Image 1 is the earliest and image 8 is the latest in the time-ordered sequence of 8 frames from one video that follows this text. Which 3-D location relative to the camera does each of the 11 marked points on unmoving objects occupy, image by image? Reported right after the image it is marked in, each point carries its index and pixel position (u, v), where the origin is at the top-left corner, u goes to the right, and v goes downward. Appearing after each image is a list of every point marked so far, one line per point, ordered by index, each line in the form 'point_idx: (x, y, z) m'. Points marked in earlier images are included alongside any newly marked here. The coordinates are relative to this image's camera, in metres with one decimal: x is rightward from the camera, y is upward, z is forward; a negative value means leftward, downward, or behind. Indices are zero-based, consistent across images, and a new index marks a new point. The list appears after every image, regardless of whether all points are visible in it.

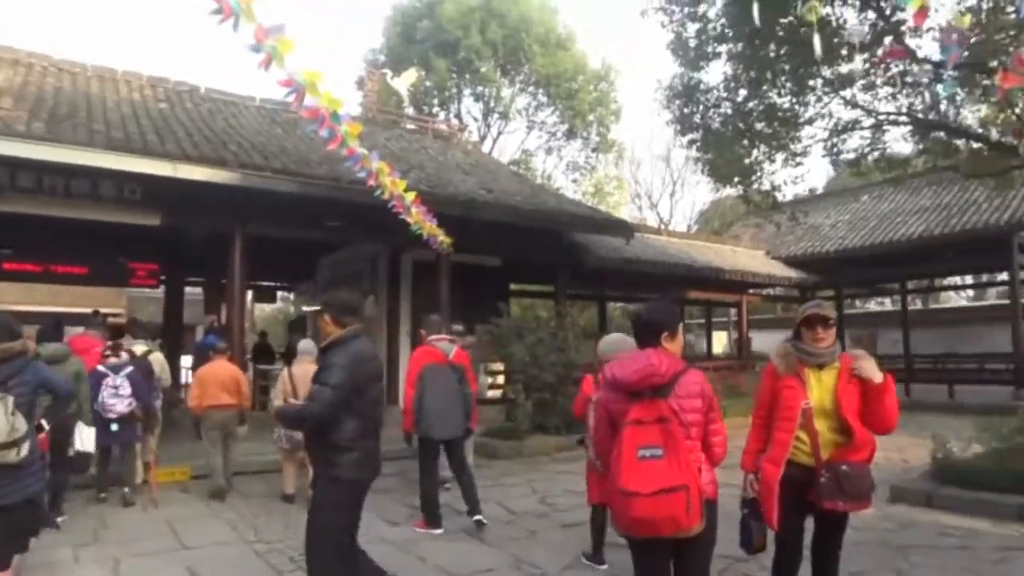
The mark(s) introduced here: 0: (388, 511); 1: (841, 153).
0: (-1.1, -2.1, +6.4) m
1: (+4.5, +1.8, +9.4) m
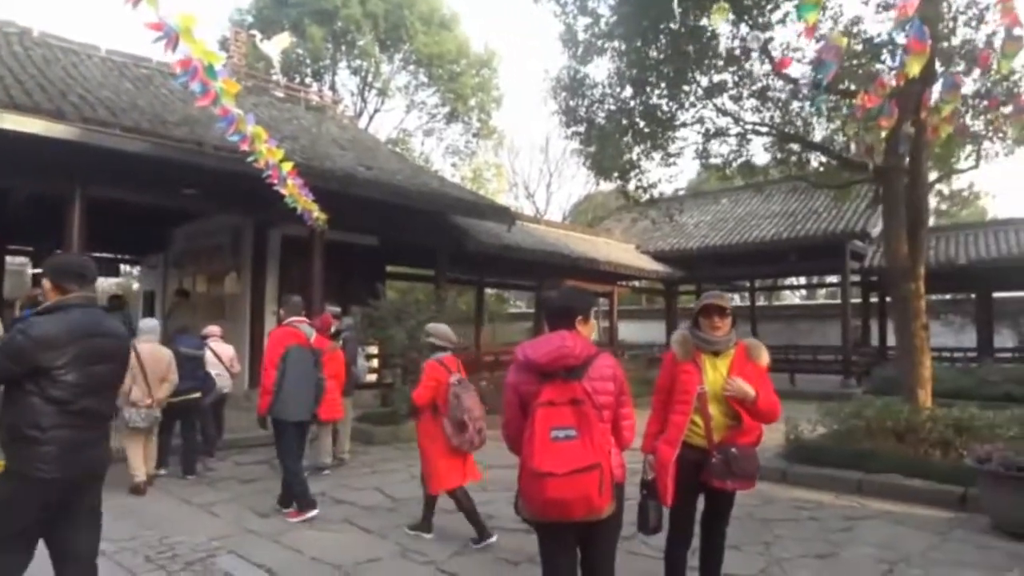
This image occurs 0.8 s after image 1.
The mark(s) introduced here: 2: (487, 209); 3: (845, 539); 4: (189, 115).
0: (-2.2, -1.9, +5.9) m
1: (+2.9, +1.9, +9.9) m
2: (-0.3, +1.2, +10.5) m
3: (+2.3, -1.7, +4.7) m
4: (-4.1, +2.2, +8.7) m
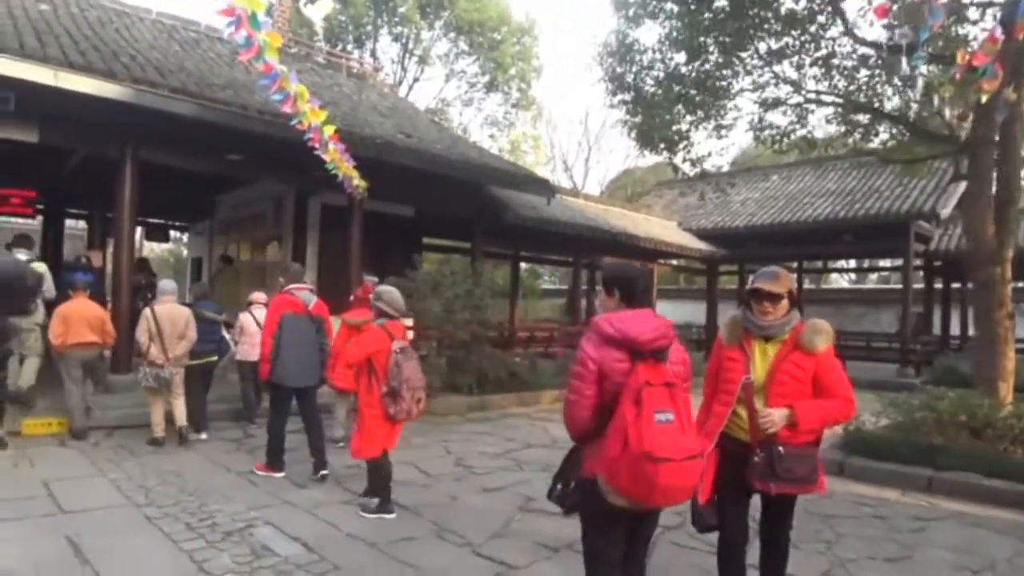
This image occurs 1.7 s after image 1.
0: (-1.9, -1.6, +5.8) m
1: (+3.5, +2.2, +9.4) m
2: (+0.3, +1.6, +10.1) m
3: (+2.6, -1.6, +4.4) m
4: (-3.5, +2.6, +8.5) m
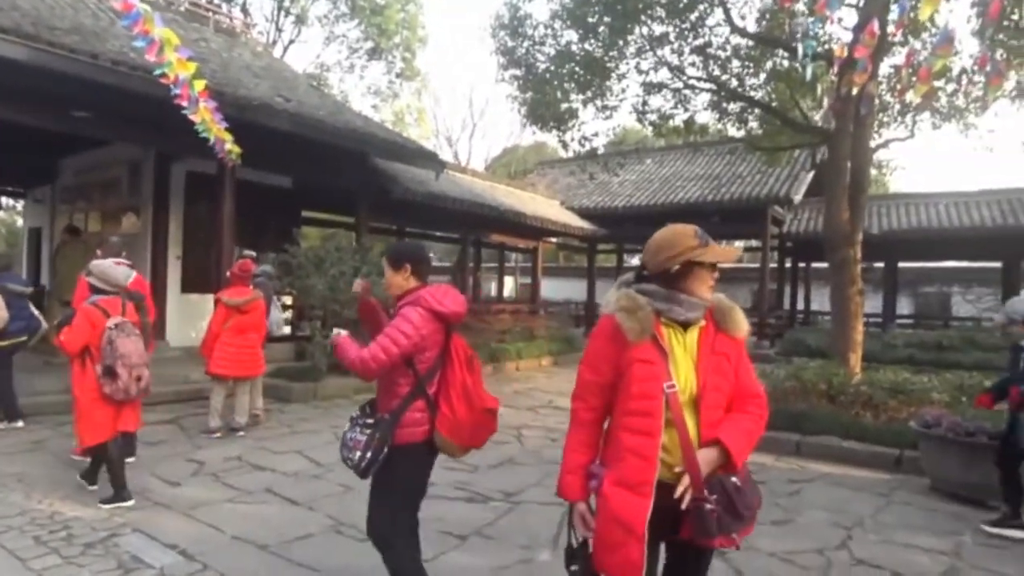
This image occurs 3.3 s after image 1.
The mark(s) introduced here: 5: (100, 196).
0: (-2.7, -1.4, +5.3) m
1: (+1.9, +2.5, +9.7) m
2: (-1.3, +1.9, +9.9) m
3: (+2.0, -1.5, +4.7) m
4: (-4.7, +2.9, +7.5) m
5: (-6.0, +1.3, +9.9) m
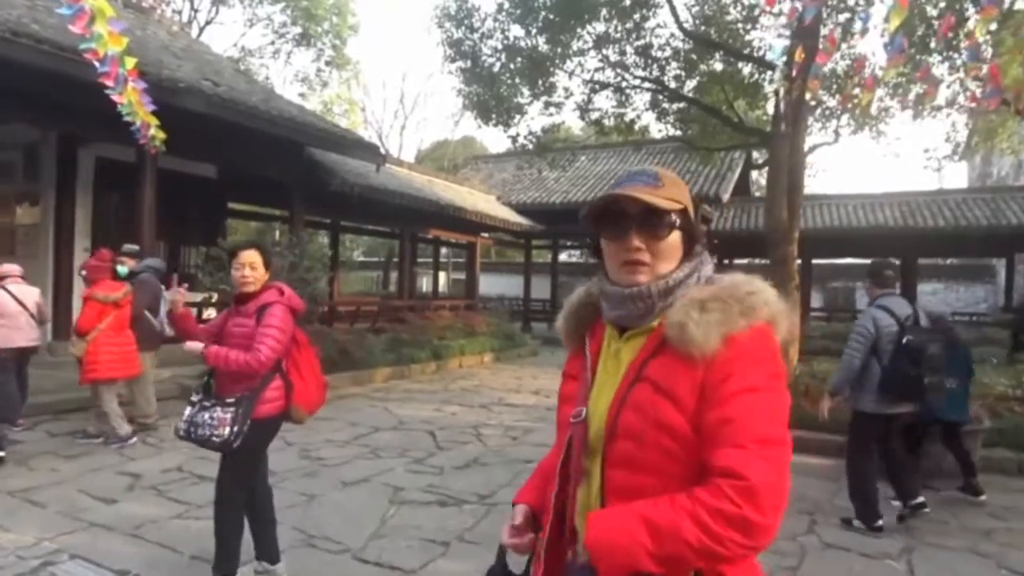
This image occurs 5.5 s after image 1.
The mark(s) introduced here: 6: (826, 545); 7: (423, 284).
0: (-2.9, -1.4, +4.8) m
1: (+1.1, +2.6, +9.7) m
2: (-2.1, +2.0, +9.5) m
3: (+1.8, -1.4, +4.8) m
4: (-5.2, +2.9, +6.7) m
5: (-6.8, +1.3, +9.0) m
6: (+1.8, -1.5, +4.0) m
7: (-2.5, +0.1, +18.6) m
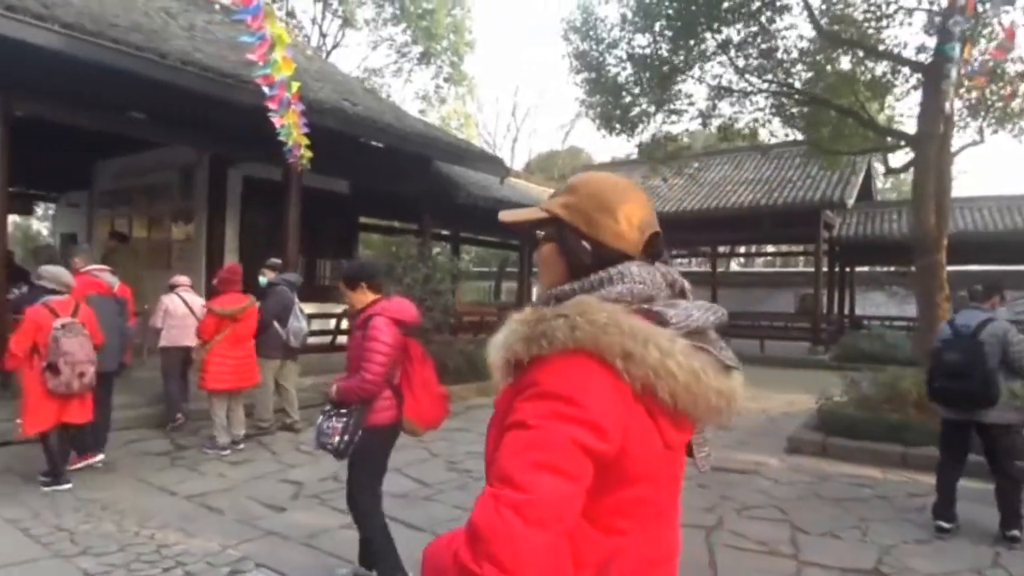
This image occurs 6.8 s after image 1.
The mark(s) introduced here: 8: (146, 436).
0: (-1.8, -1.5, +5.1) m
1: (+2.8, +2.4, +9.5) m
2: (-0.4, +1.8, +9.7) m
3: (+2.8, -1.5, +4.5) m
4: (-3.9, +2.8, +7.4) m
5: (-5.1, +1.2, +9.8) m
6: (+2.8, -1.6, +3.6) m
7: (+0.4, -0.2, +18.8) m
8: (-3.4, -1.4, +6.4) m
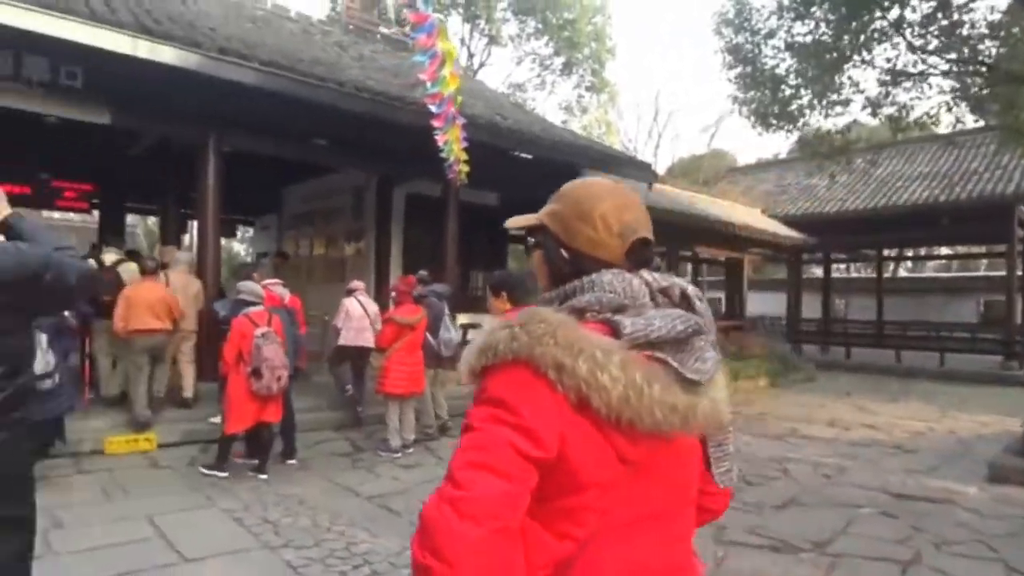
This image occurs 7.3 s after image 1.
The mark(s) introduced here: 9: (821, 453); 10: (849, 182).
0: (-0.6, -1.5, +5.3) m
1: (+4.8, +2.3, +8.7) m
2: (+1.7, +1.7, +9.5) m
3: (+3.9, -1.6, +3.8) m
4: (-2.2, +2.7, +7.9) m
5: (-2.9, +1.0, +10.5) m
6: (+3.7, -1.6, +2.9) m
7: (+4.3, -0.4, +18.2) m
8: (-1.9, -1.5, +6.9) m
9: (+3.1, -1.6, +6.8) m
10: (+7.3, +2.3, +15.1) m
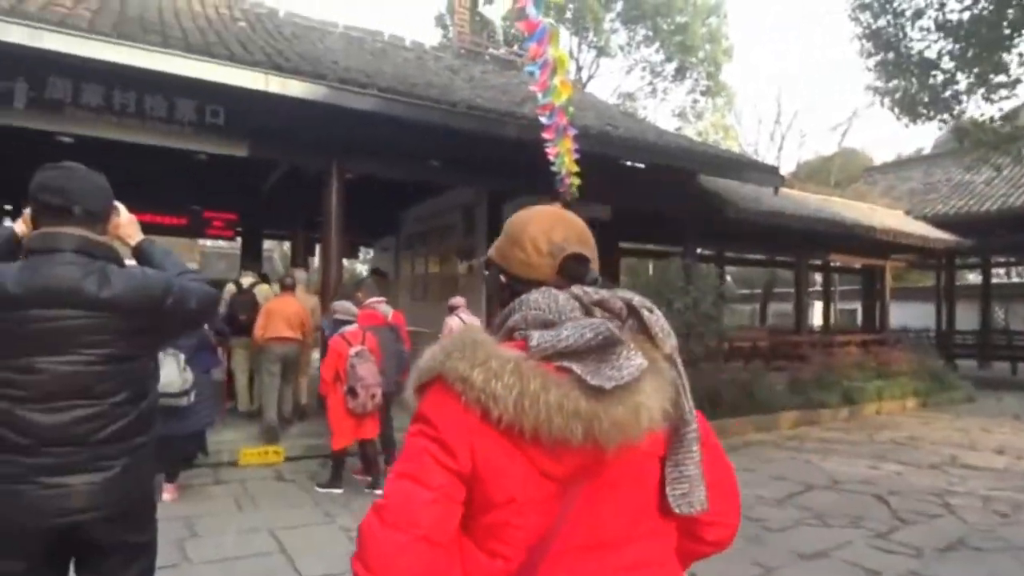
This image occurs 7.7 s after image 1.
0: (+0.3, -1.7, +5.0) m
1: (+6.1, +2.2, +7.6) m
2: (+3.1, +1.6, +8.9) m
3: (+4.4, -1.5, +2.8) m
4: (-0.9, +2.4, +8.0) m
5: (-1.1, +0.7, +10.7) m
6: (+4.1, -1.6, +2.0) m
7: (+7.2, -0.7, +17.0) m
8: (-0.8, -1.7, +6.8) m
9: (+4.1, -1.7, +5.9) m
10: (+9.6, +2.2, +13.5) m
